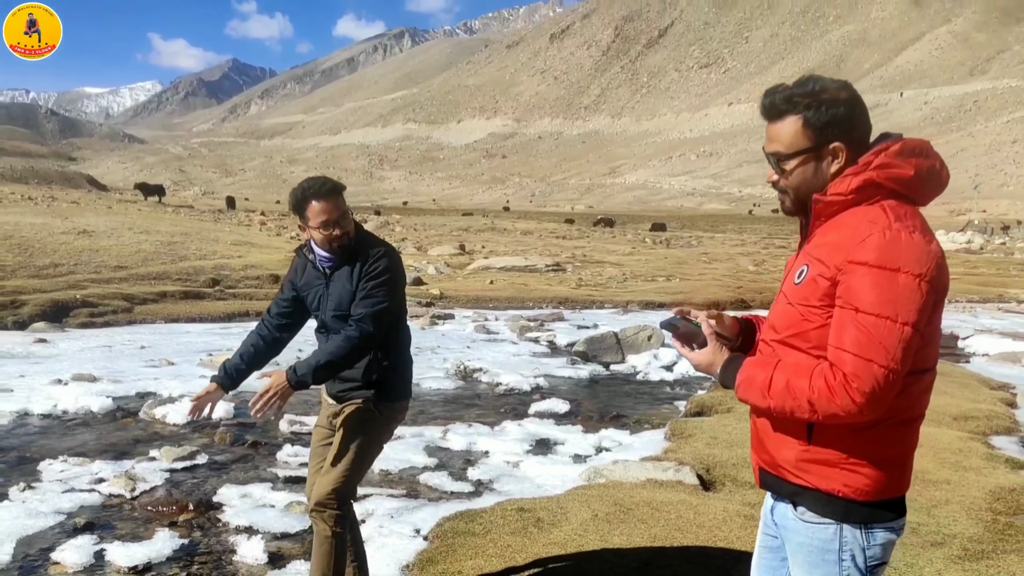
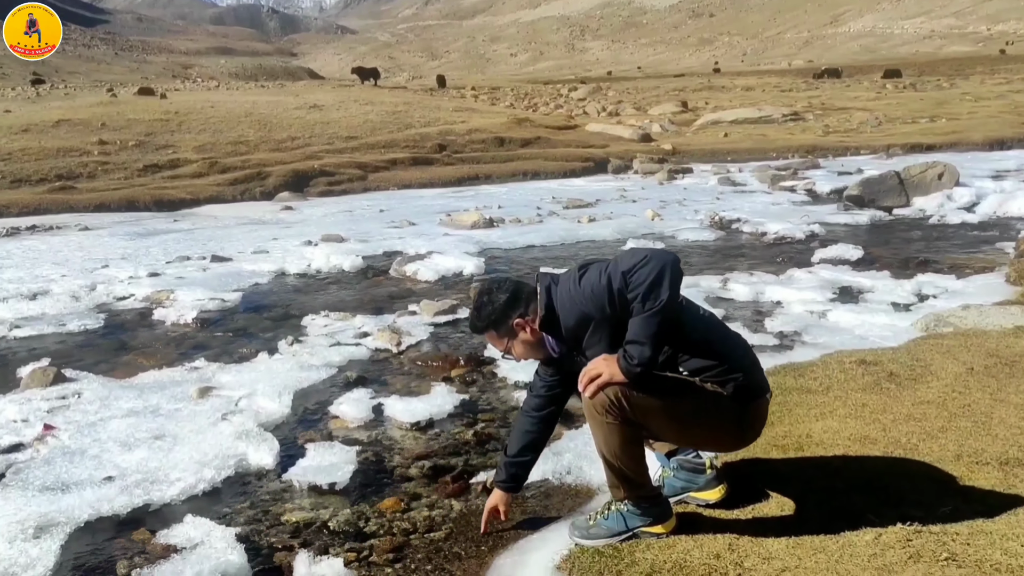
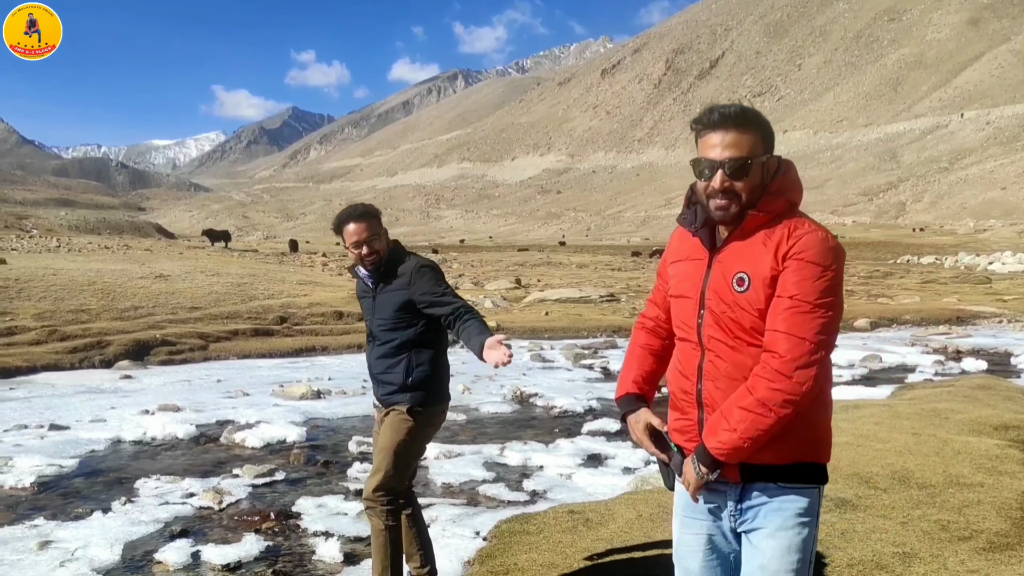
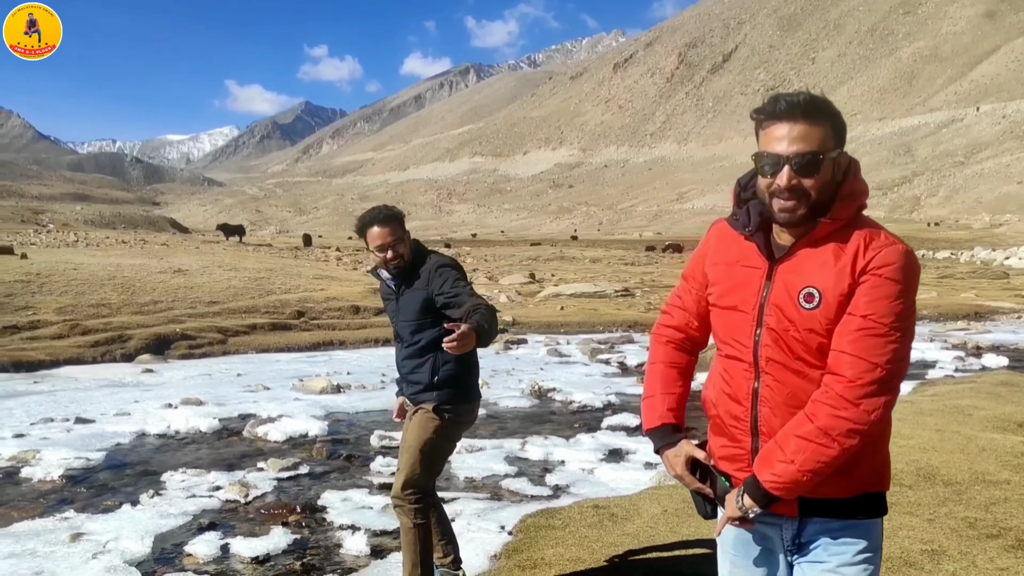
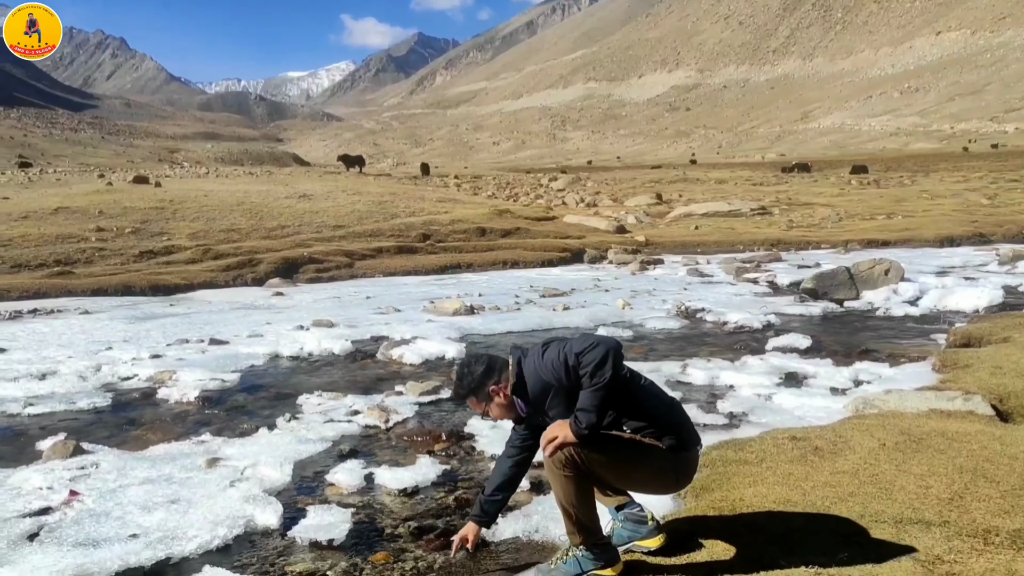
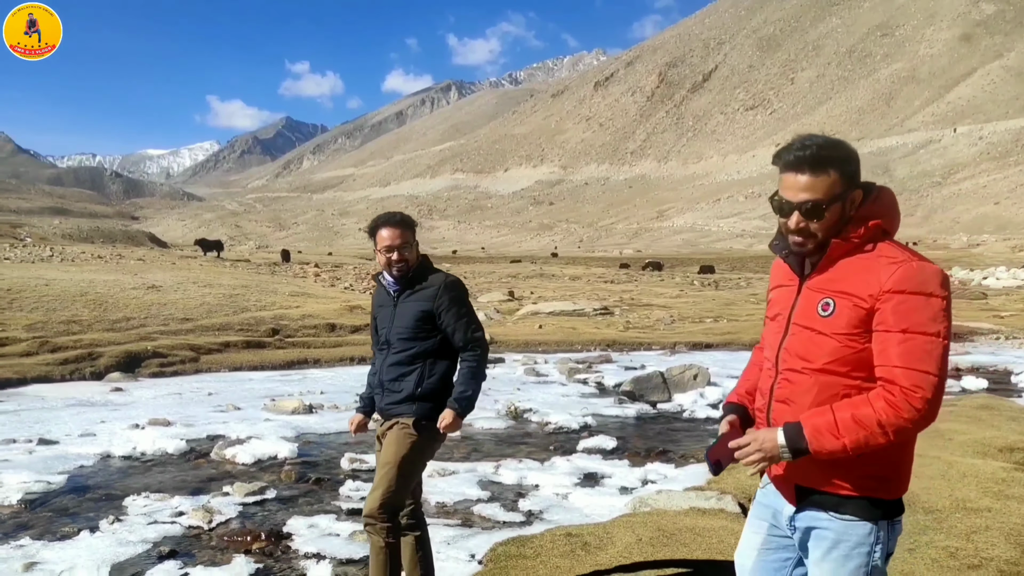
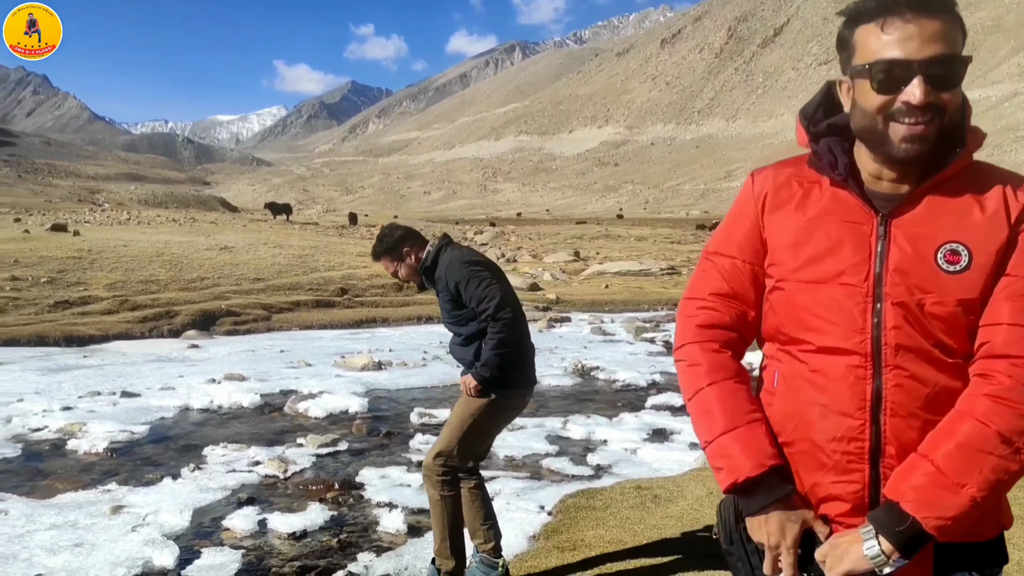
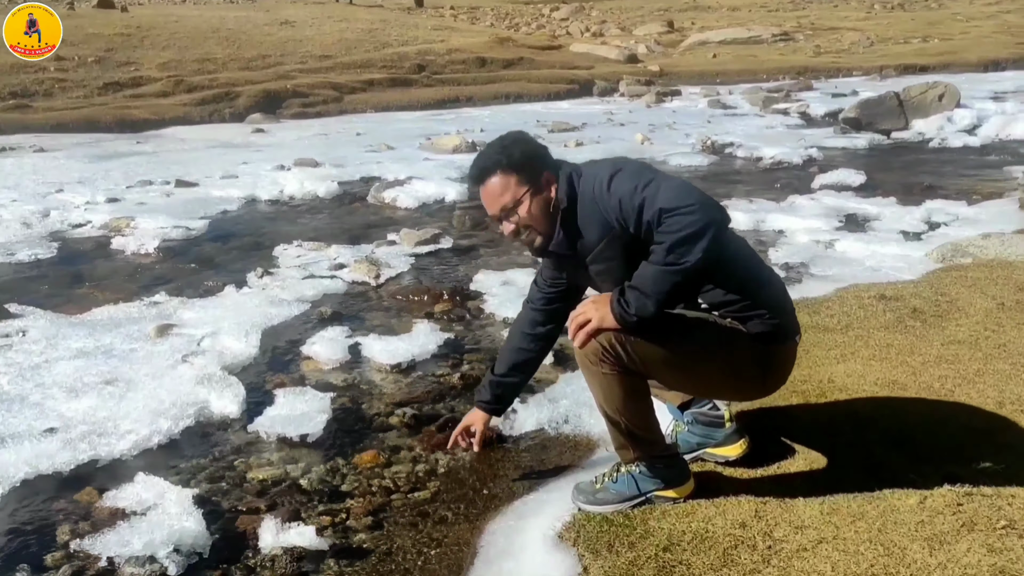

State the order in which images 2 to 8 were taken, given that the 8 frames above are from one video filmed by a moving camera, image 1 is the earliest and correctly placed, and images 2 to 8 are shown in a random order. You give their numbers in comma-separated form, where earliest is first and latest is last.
6, 3, 4, 7, 5, 2, 8
